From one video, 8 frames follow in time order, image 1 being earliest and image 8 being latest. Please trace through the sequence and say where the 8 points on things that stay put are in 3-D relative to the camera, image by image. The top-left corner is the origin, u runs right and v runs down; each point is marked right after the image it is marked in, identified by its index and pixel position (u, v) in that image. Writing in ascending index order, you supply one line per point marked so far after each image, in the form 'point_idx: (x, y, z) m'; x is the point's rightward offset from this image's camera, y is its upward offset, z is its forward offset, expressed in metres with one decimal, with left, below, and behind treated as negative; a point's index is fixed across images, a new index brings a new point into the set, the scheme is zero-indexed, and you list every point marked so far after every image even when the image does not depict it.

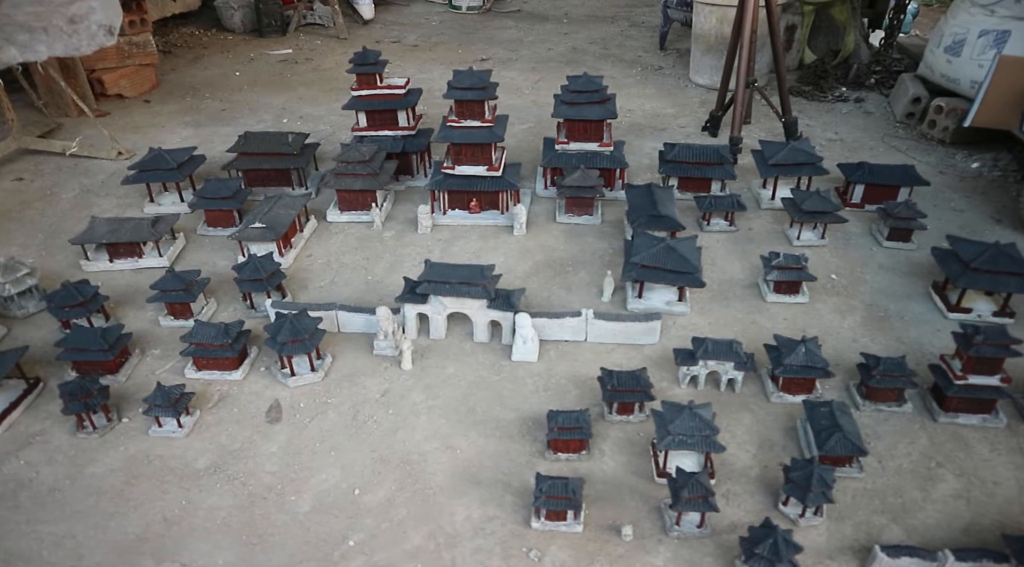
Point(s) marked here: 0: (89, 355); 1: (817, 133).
0: (-6.0, -1.0, +9.6) m
1: (+7.5, +3.7, +16.6) m
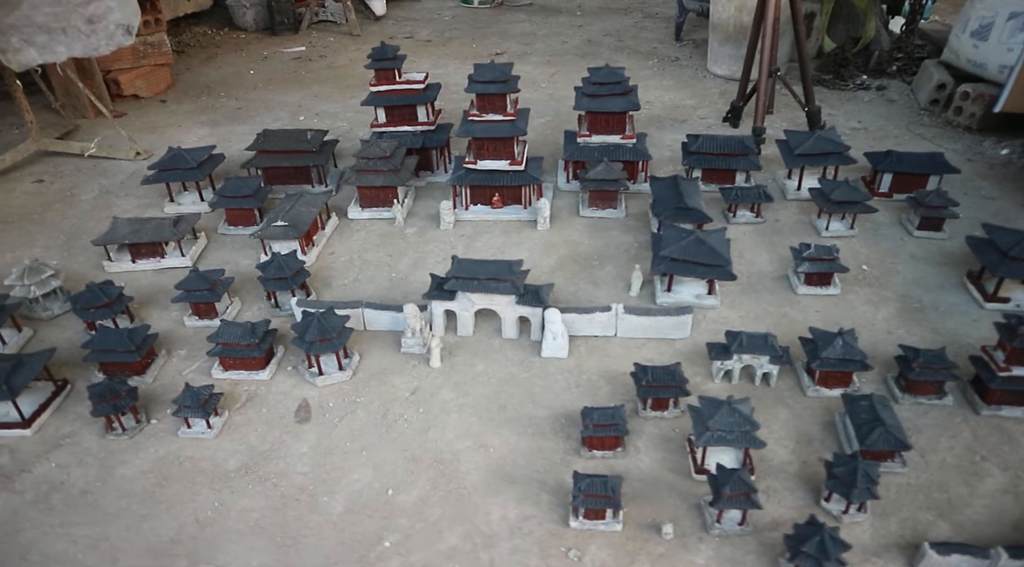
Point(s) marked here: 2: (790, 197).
0: (-5.6, -1.0, +9.5) m
1: (+7.9, +3.9, +16.3) m
2: (+5.6, +1.7, +13.6) m
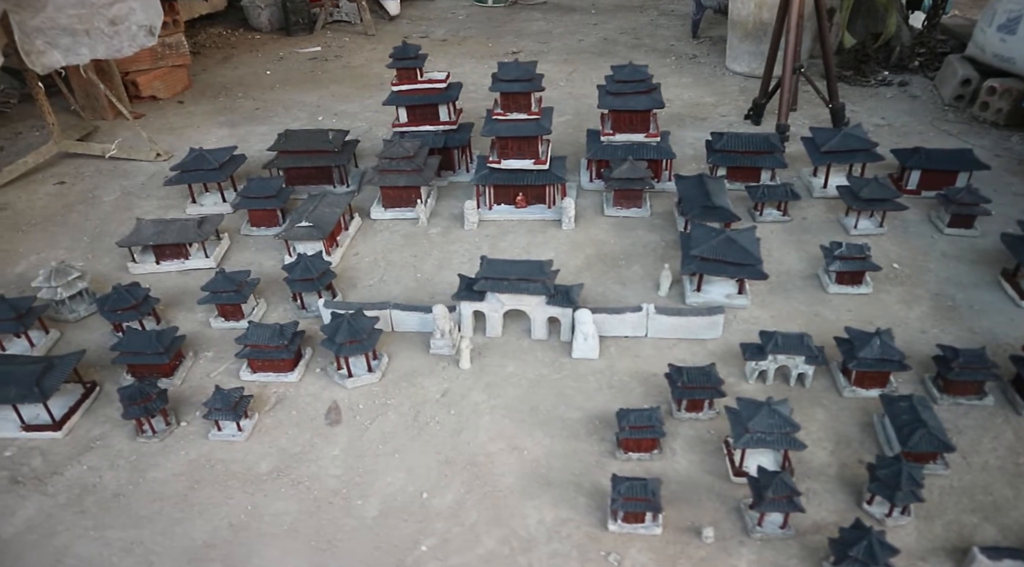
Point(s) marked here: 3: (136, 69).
0: (-5.2, -1.1, +9.5) m
1: (+8.4, +3.9, +16.1) m
2: (+6.1, +1.8, +13.5) m
3: (-9.9, +5.6, +17.7) m
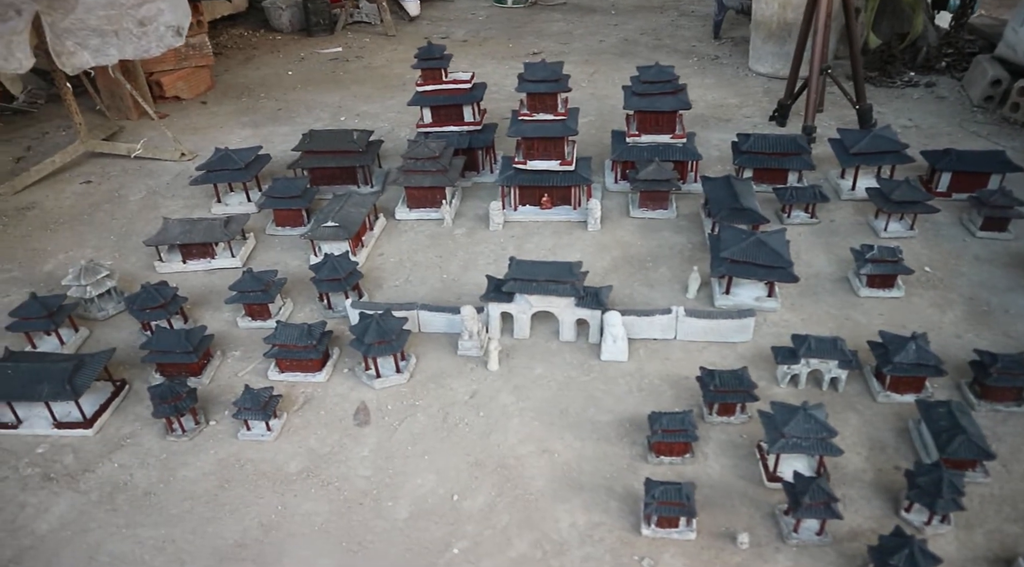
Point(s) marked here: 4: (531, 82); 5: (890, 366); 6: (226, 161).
0: (-4.8, -1.0, +9.5) m
1: (+8.9, +3.9, +15.9) m
2: (+6.6, +1.7, +13.3) m
3: (-9.3, +5.6, +17.8) m
4: (+0.3, +3.6, +12.2) m
5: (+5.0, -1.1, +8.8) m
6: (-5.6, +2.4, +13.2) m
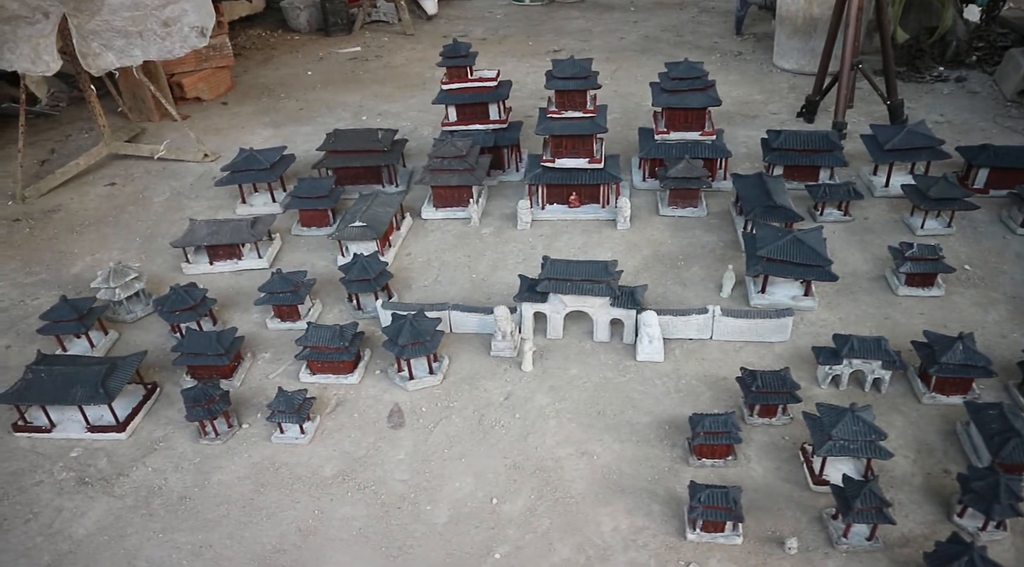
0: (-4.3, -1.1, +9.4) m
1: (+9.5, +3.9, +15.6) m
2: (+7.1, +1.7, +13.1) m
3: (-8.7, +5.6, +17.8) m
4: (+0.9, +3.6, +12.0) m
5: (+5.4, -1.1, +8.6) m
6: (-5.1, +2.4, +13.1) m
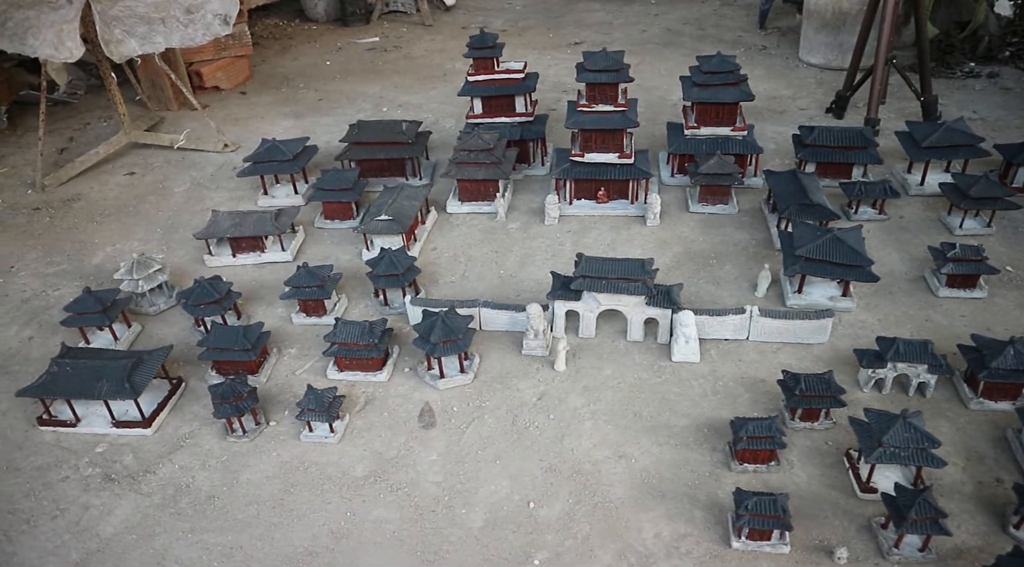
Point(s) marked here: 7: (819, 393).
0: (-3.8, -1.0, +9.2) m
1: (+10.0, +3.9, +15.3) m
2: (+7.6, +1.7, +12.8) m
3: (-8.1, +5.8, +17.5) m
4: (+1.4, +3.7, +11.7) m
5: (+5.9, -1.1, +8.4) m
6: (-4.6, +2.5, +12.9) m
7: (+3.7, -1.3, +8.2) m
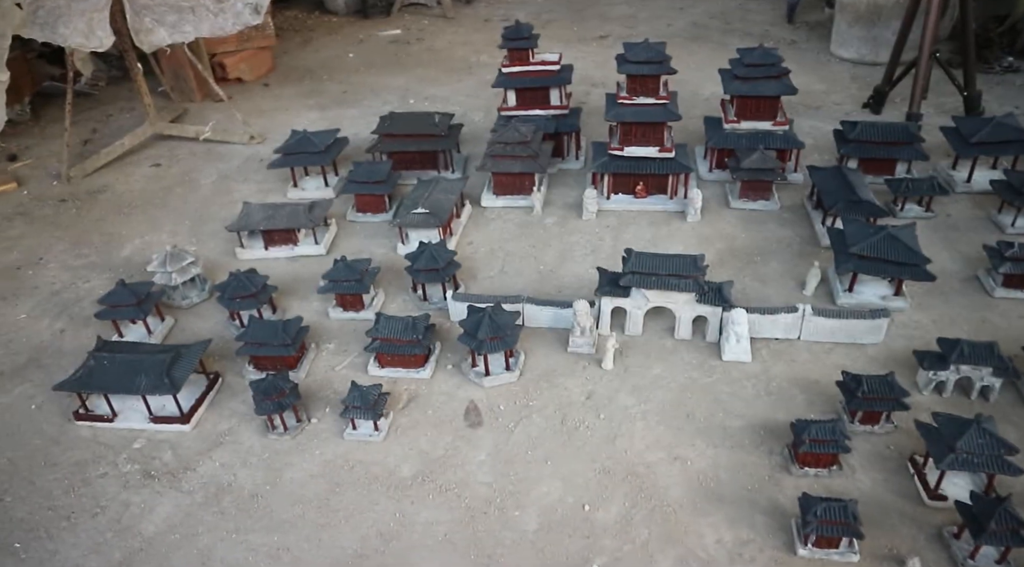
0: (-3.2, -0.9, +9.0) m
1: (+10.7, +3.9, +15.0) m
2: (+8.3, +1.7, +12.4) m
3: (-7.4, +6.0, +17.3) m
4: (+2.0, +3.8, +11.5) m
5: (+6.5, -1.1, +8.1) m
6: (-3.9, +2.6, +12.6) m
7: (+4.3, -1.3, +7.9) m
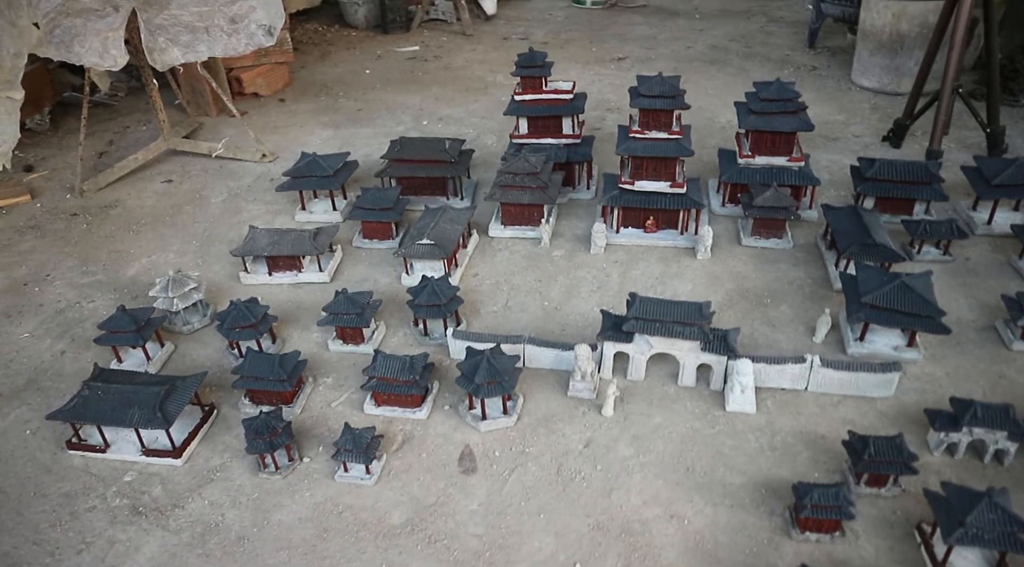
0: (-3.2, -1.3, +8.9) m
1: (+11.0, +3.0, +14.6) m
2: (+8.4, +0.9, +12.1) m
3: (-7.0, +5.6, +17.4) m
4: (+2.2, +3.1, +11.3) m
5: (+6.4, -1.8, +7.7) m
6: (-3.7, +2.2, +12.6) m
7: (+4.3, -2.0, +7.6) m
